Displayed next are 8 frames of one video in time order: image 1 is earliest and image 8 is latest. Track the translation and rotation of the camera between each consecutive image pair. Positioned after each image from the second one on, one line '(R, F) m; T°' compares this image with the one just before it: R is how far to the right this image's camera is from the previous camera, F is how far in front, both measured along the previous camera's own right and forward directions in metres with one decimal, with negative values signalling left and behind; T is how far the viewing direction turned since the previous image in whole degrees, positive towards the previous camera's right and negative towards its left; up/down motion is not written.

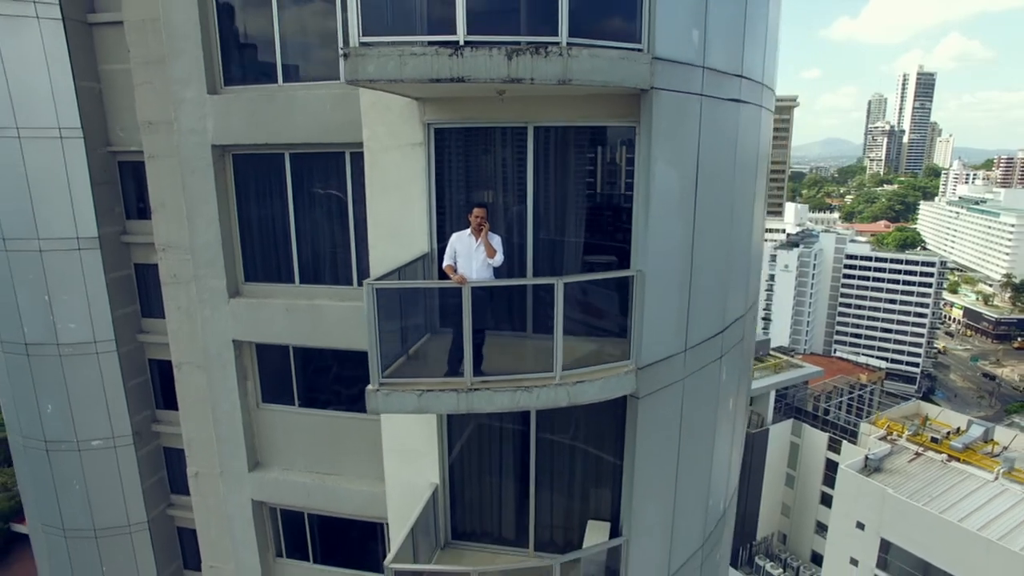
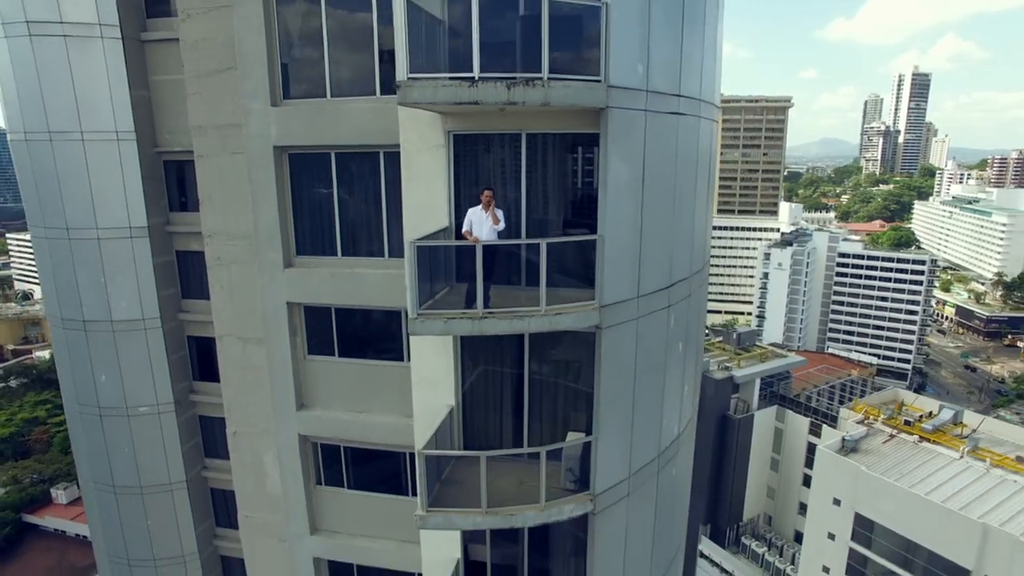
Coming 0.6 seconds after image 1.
(0.0, -1.2) m; 0°
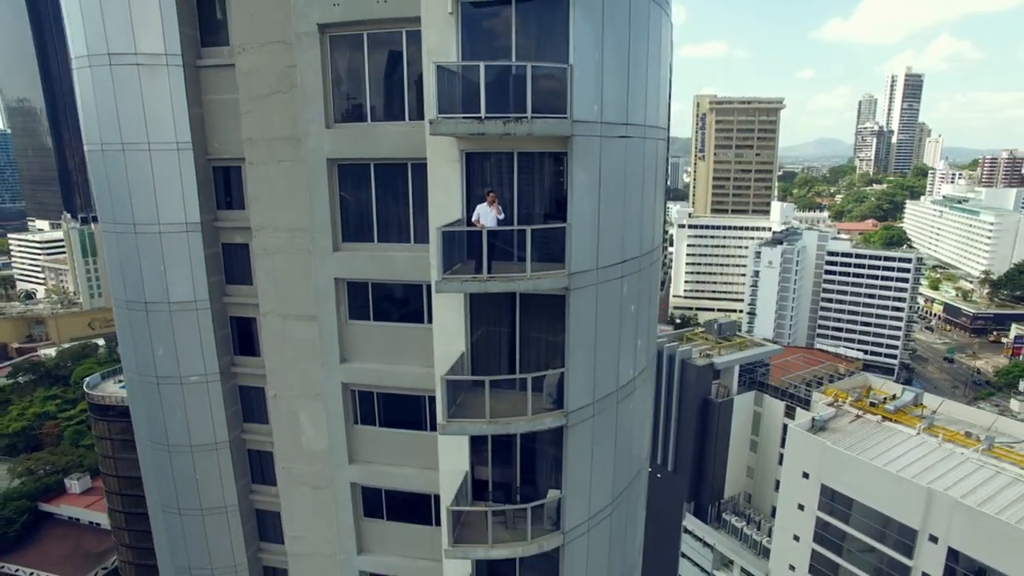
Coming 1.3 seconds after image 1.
(0.0, -1.8) m; 0°
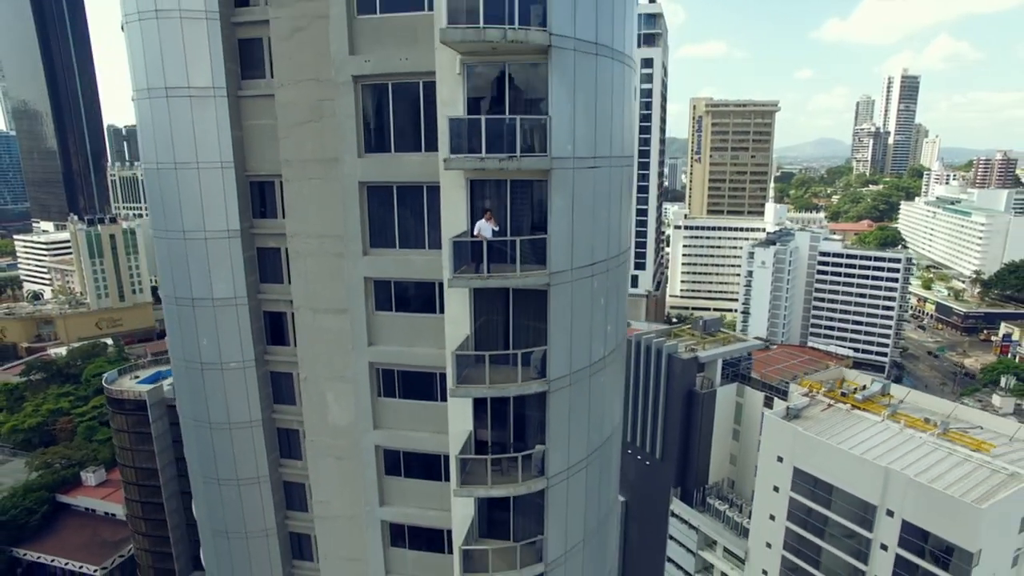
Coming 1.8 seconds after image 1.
(+0.1, -1.9) m; 0°
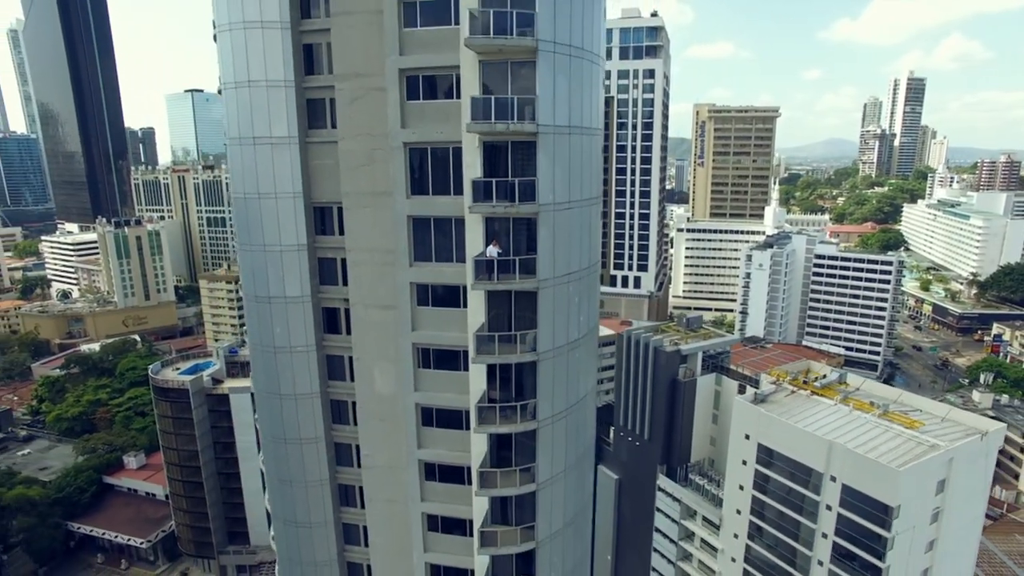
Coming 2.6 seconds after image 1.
(+0.1, -3.9) m; -1°
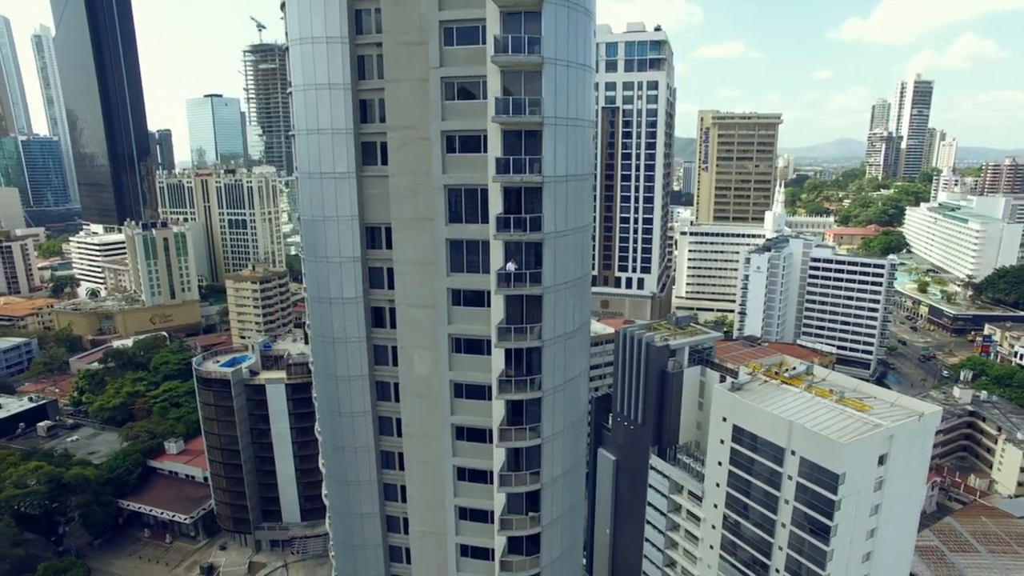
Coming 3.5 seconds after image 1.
(-0.1, -4.5) m; -1°
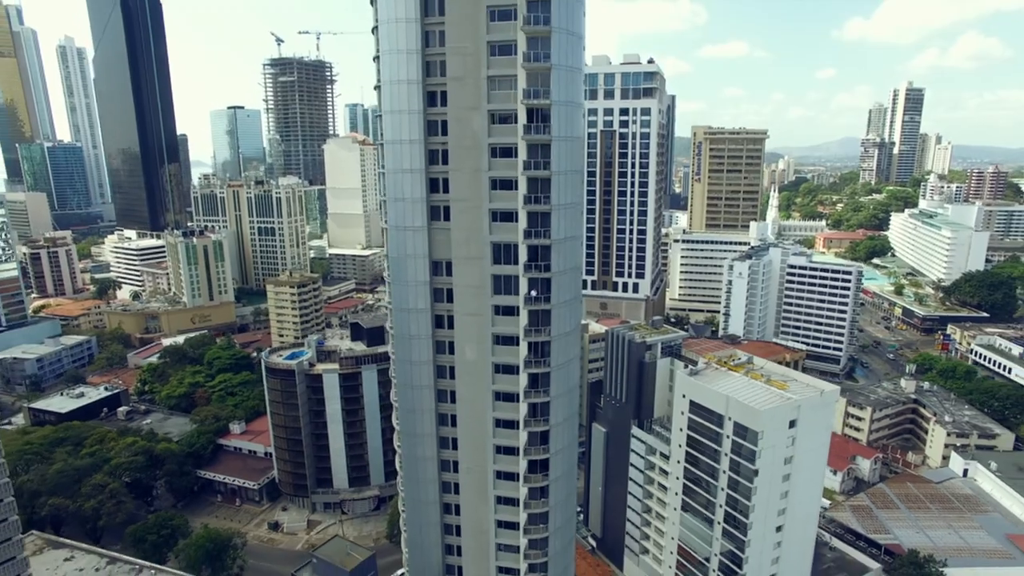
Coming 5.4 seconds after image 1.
(-0.8, -10.9) m; 0°
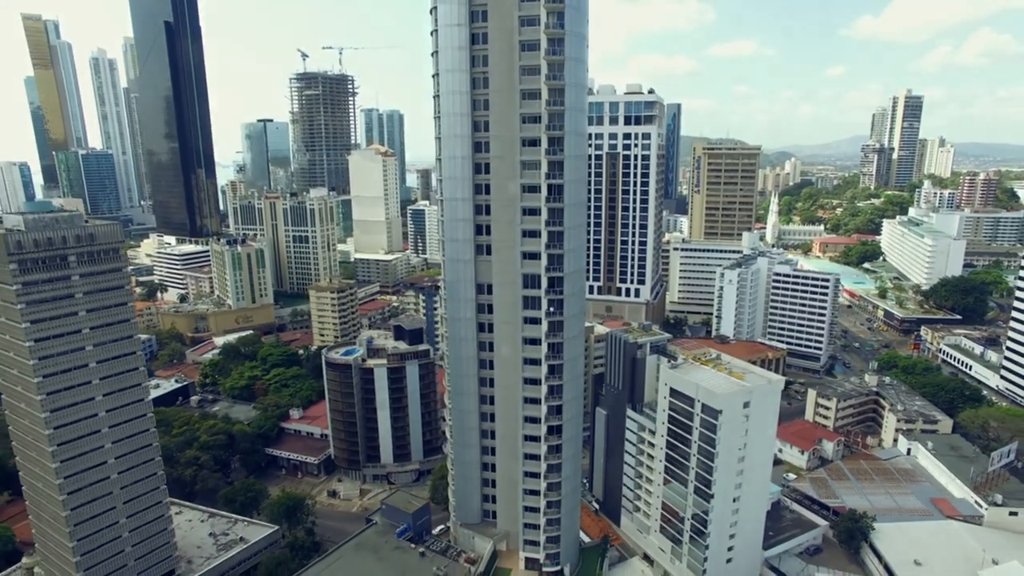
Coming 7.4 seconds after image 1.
(-1.2, -12.3) m; -1°
